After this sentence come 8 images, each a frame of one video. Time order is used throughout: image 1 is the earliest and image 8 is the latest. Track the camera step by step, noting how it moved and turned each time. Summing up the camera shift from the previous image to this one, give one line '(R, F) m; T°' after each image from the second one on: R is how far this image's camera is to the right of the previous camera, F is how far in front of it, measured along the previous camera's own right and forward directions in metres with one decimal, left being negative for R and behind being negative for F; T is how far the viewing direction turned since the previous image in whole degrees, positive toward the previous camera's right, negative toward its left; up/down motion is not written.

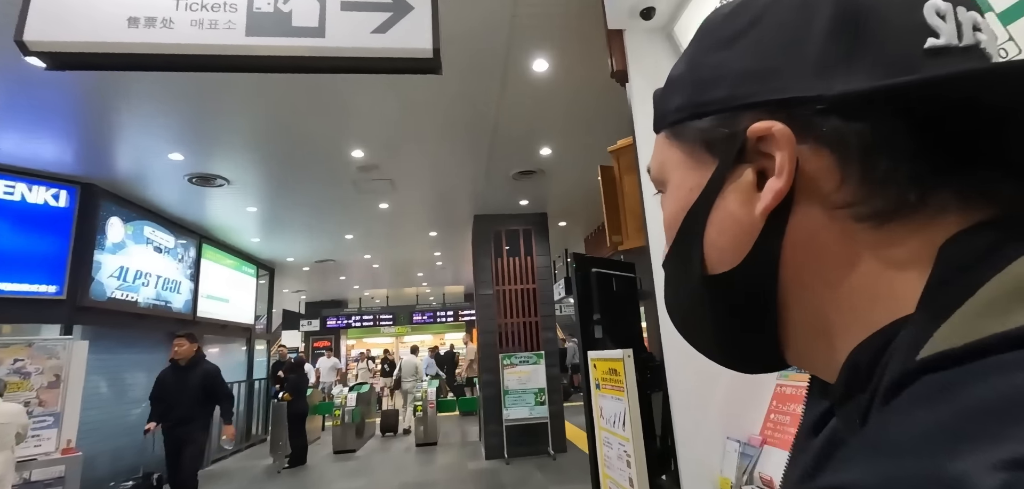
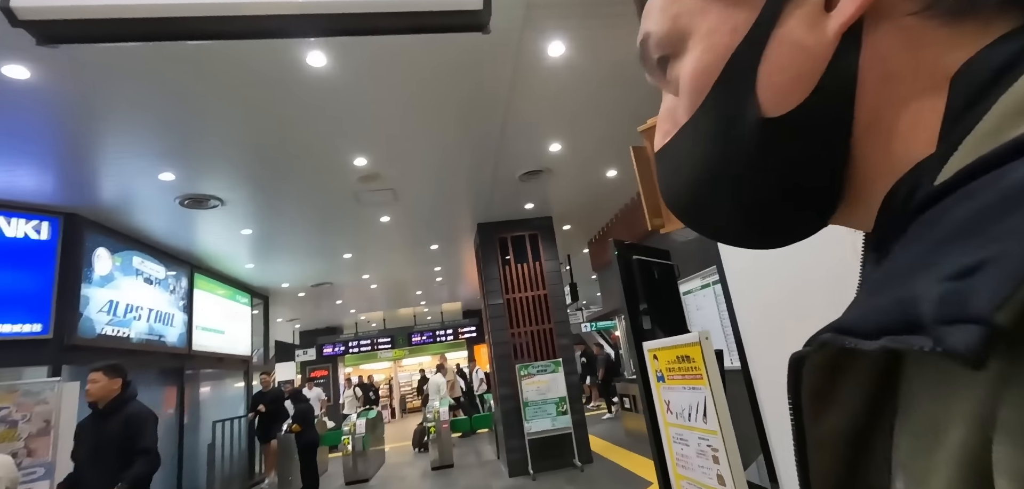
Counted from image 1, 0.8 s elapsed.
(-0.3, +0.2) m; +2°
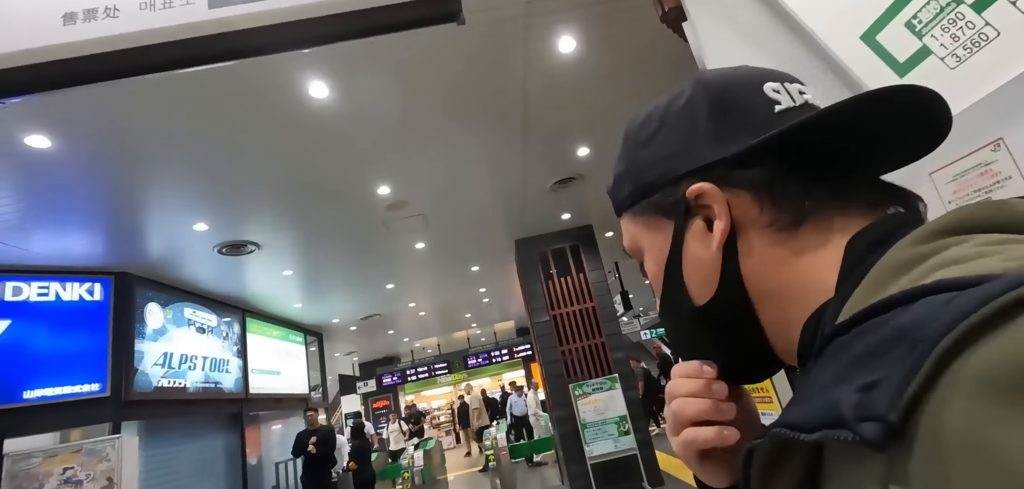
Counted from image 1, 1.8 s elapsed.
(+0.1, +0.2) m; -6°
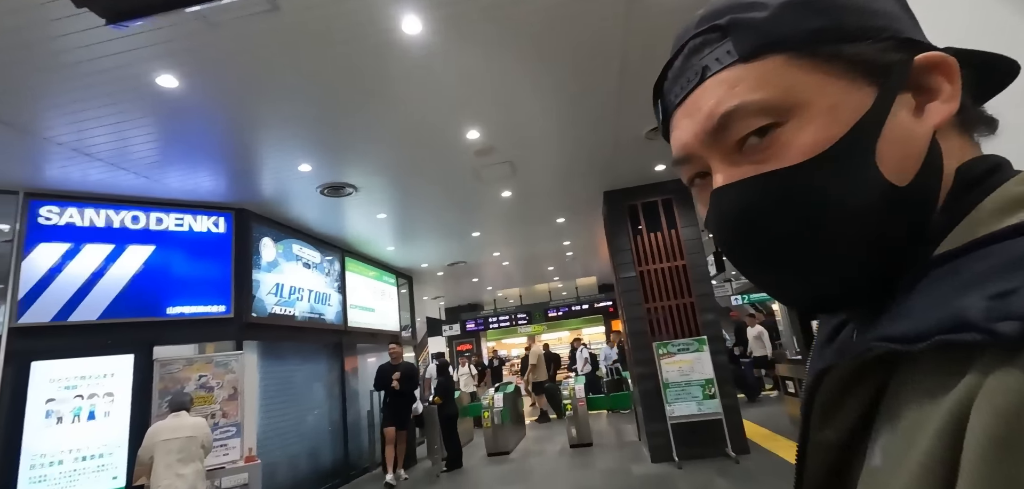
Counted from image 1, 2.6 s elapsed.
(0.0, +0.1) m; -10°
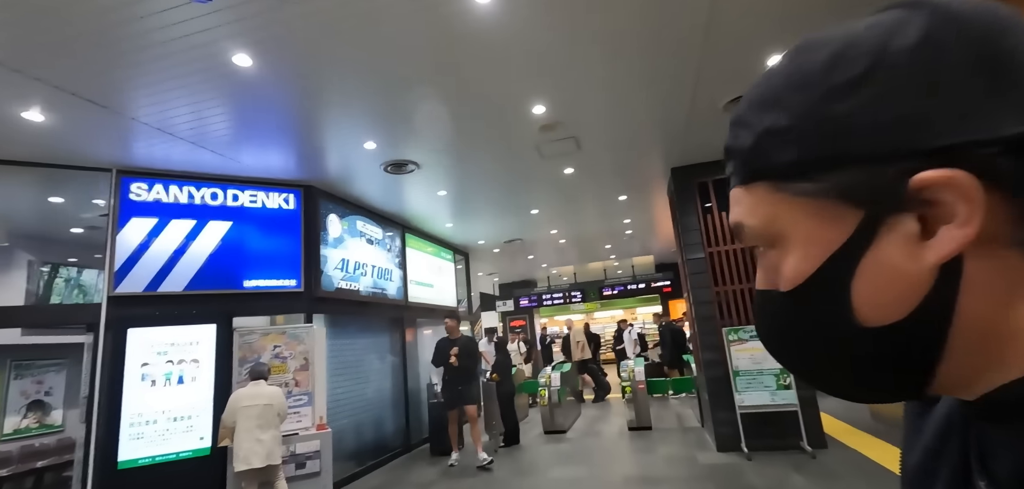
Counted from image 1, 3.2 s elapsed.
(-0.1, +0.1) m; -6°
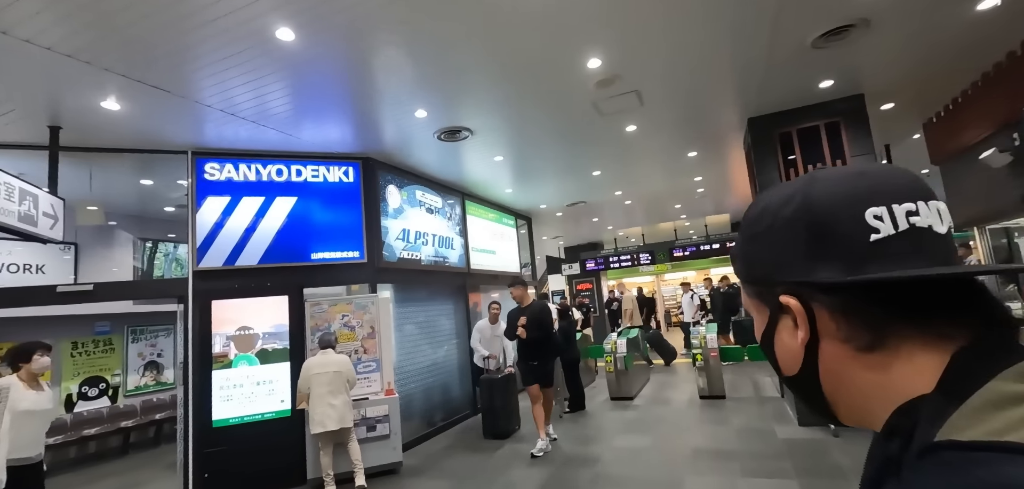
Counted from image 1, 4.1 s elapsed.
(+0.1, +0.2) m; -8°
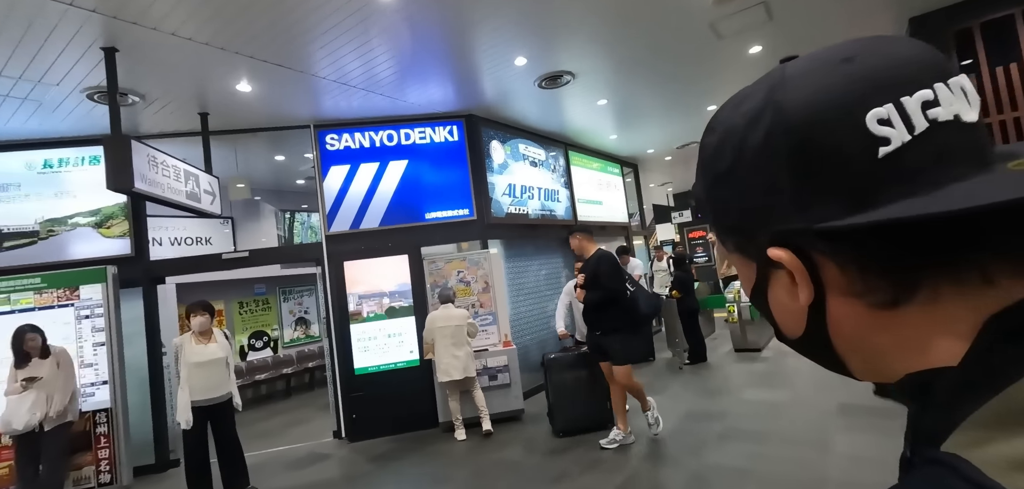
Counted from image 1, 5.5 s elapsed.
(-0.1, +0.1) m; -12°
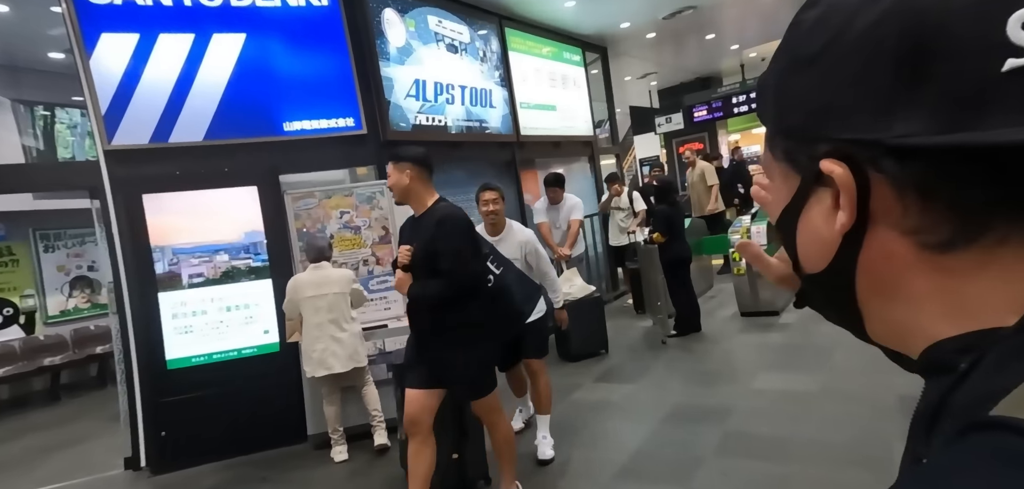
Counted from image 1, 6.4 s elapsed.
(+0.5, +1.7) m; +3°
